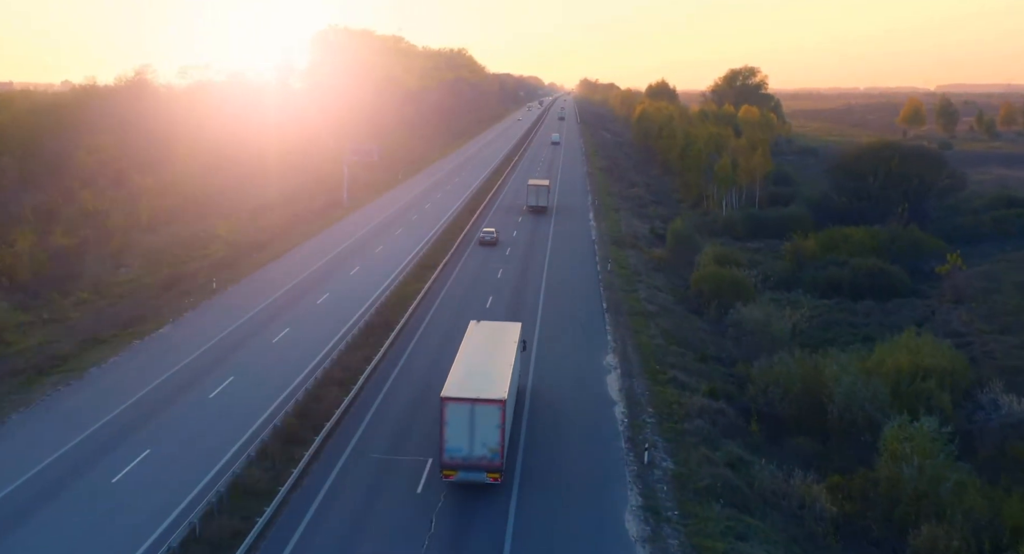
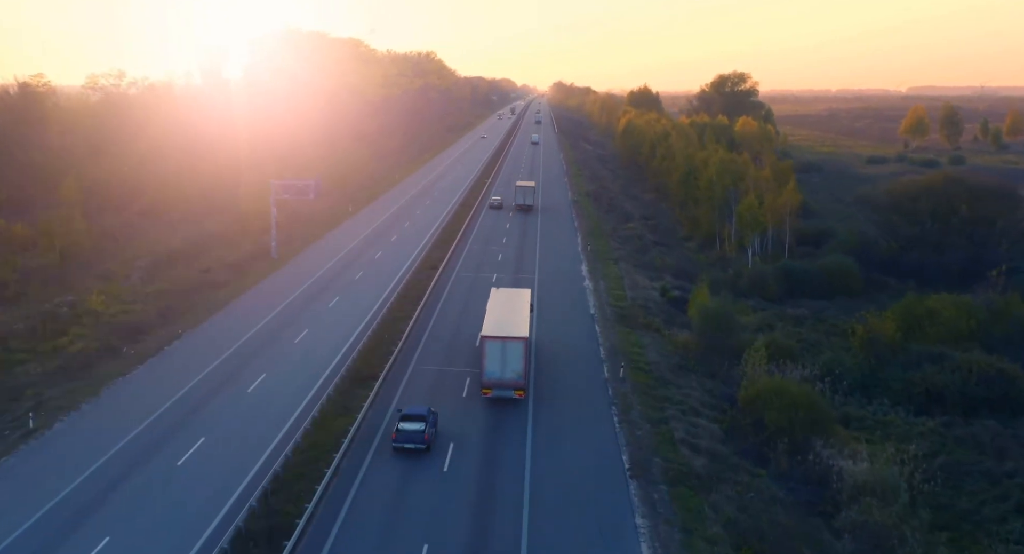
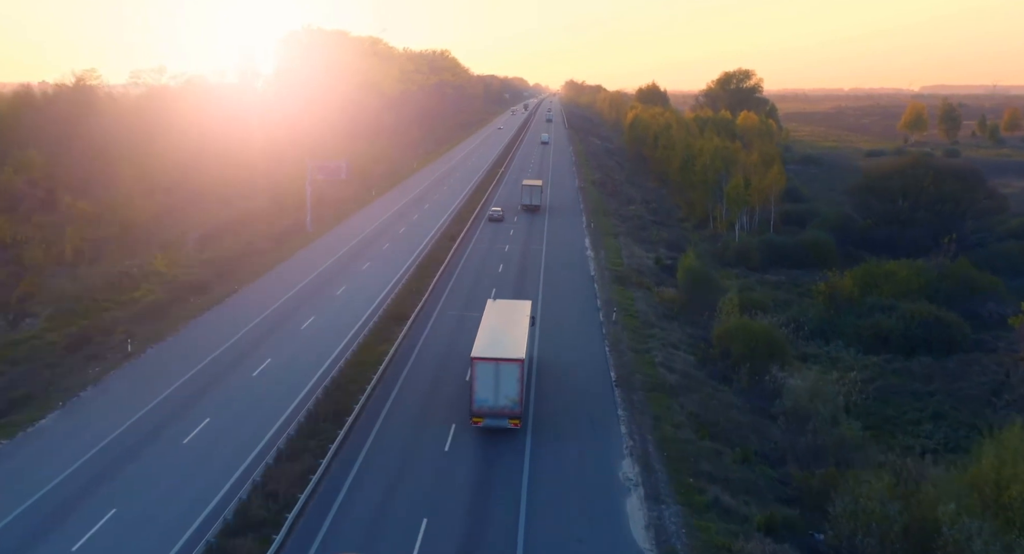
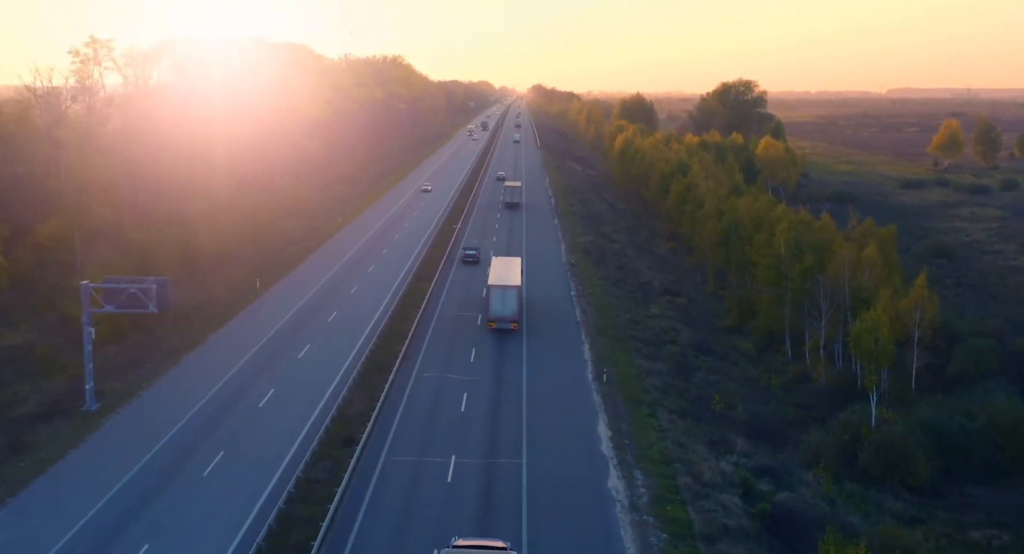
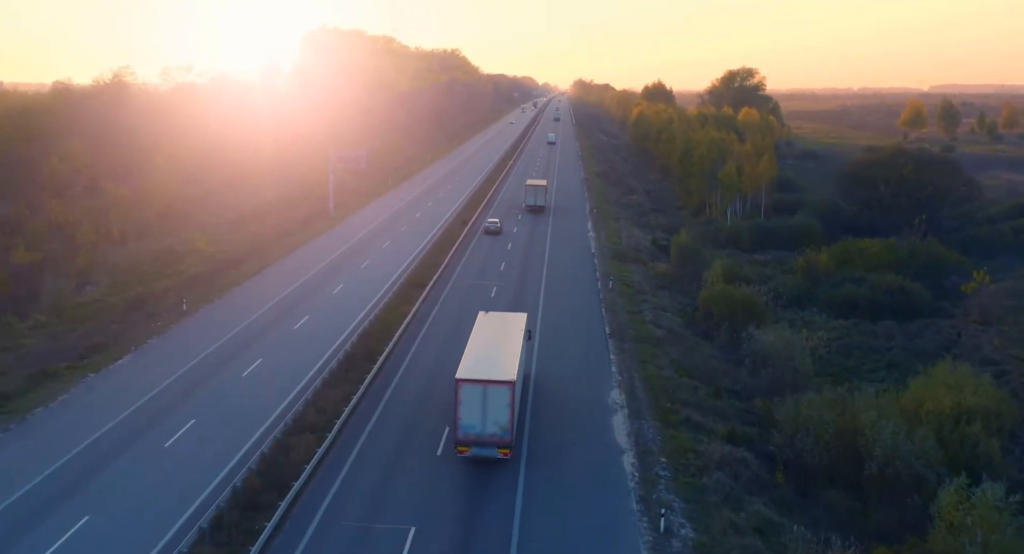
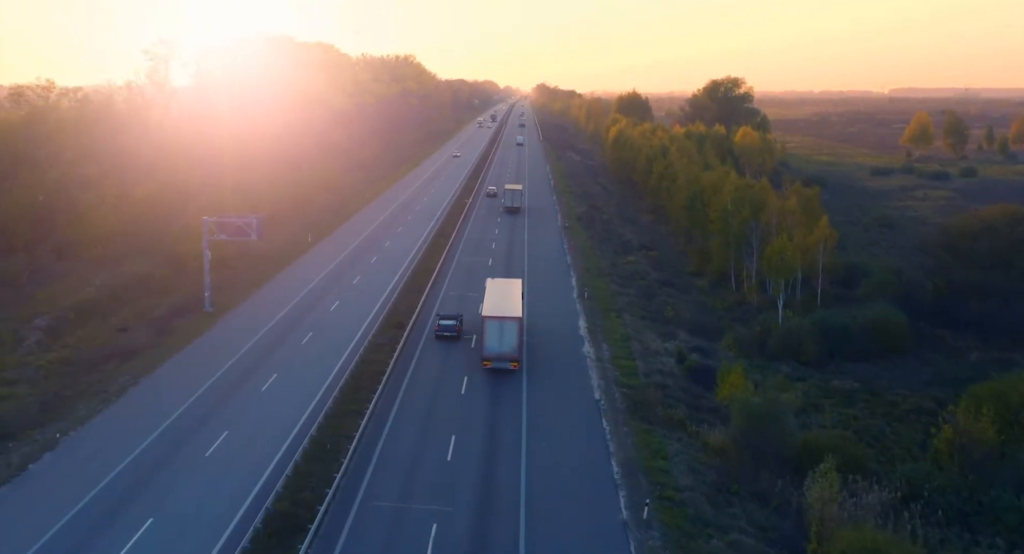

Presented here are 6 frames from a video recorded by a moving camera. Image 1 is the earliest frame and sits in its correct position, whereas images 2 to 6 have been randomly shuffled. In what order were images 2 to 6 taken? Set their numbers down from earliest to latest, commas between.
5, 3, 2, 6, 4
